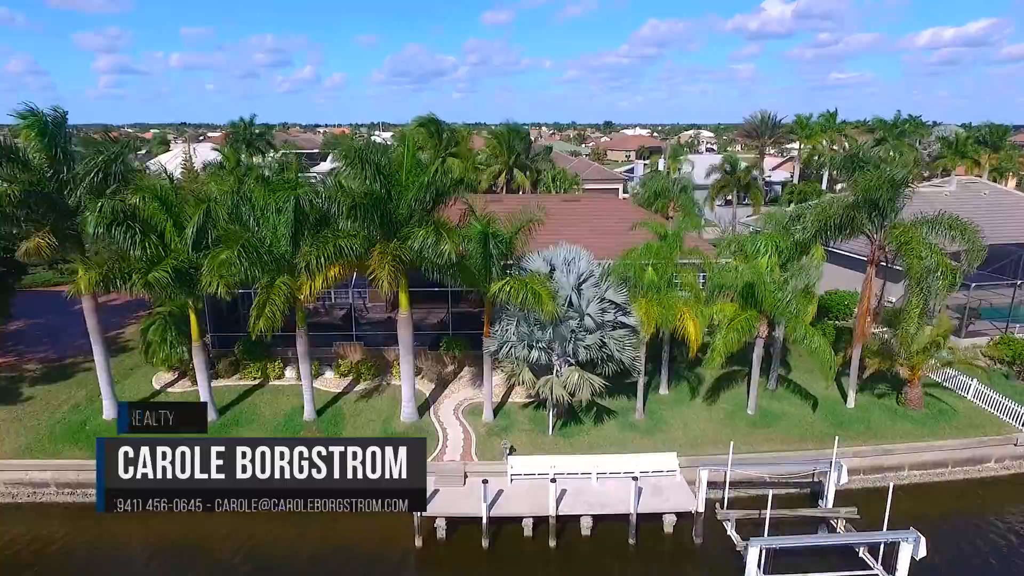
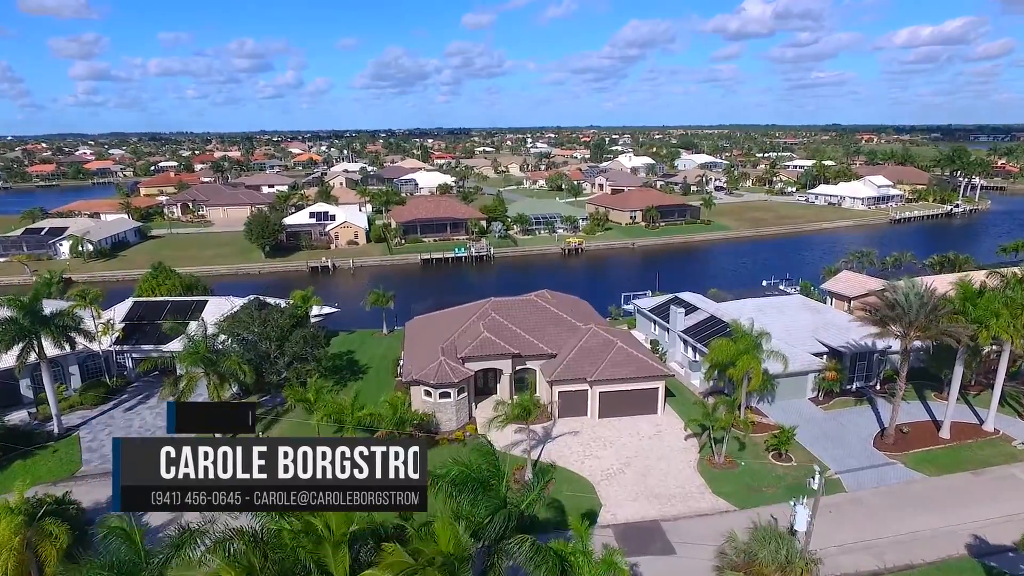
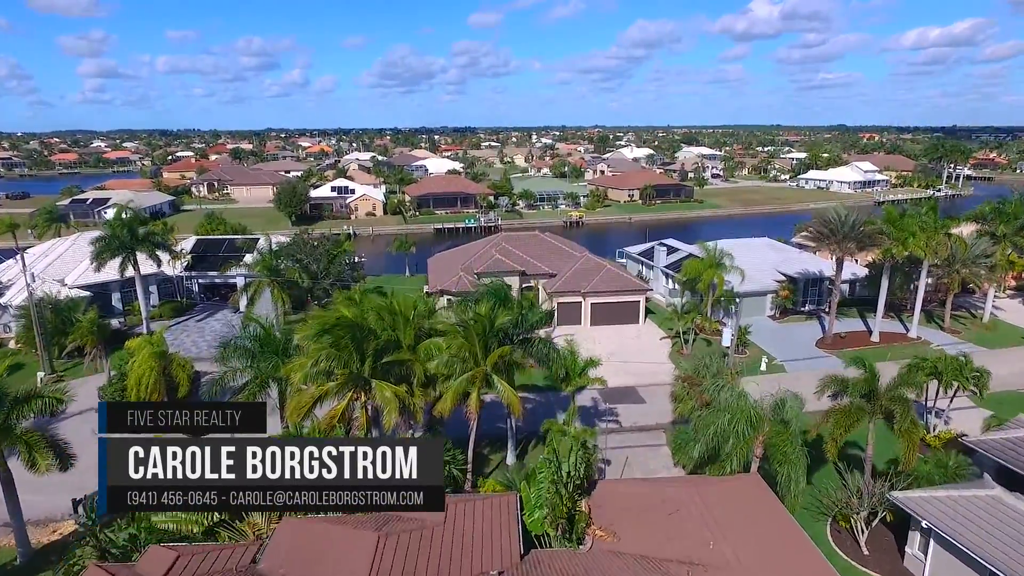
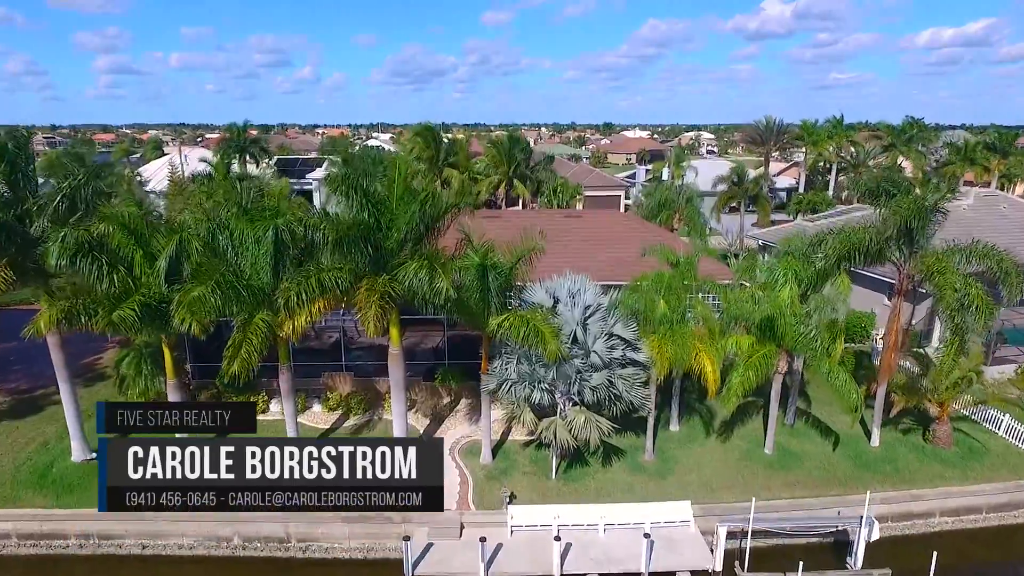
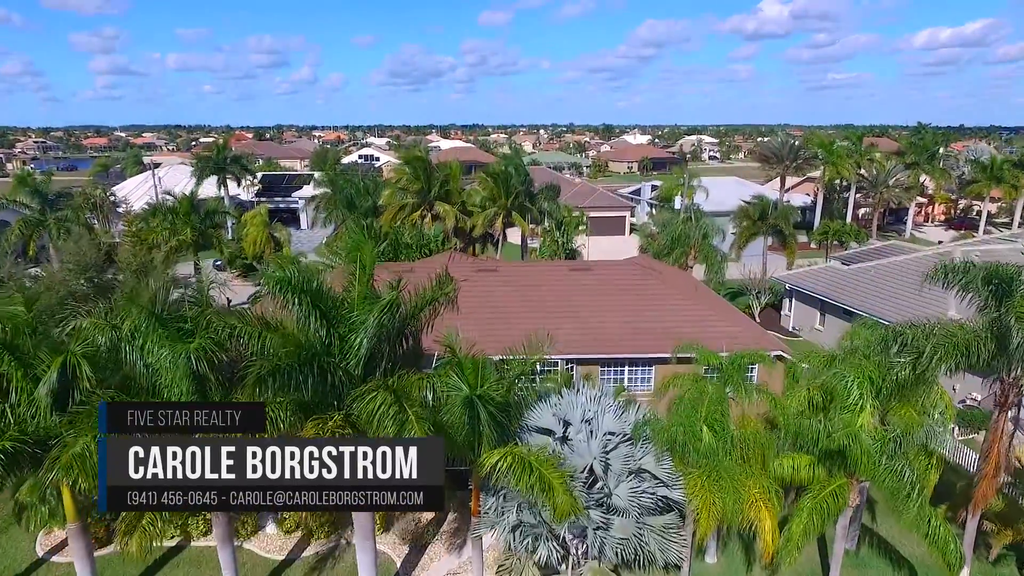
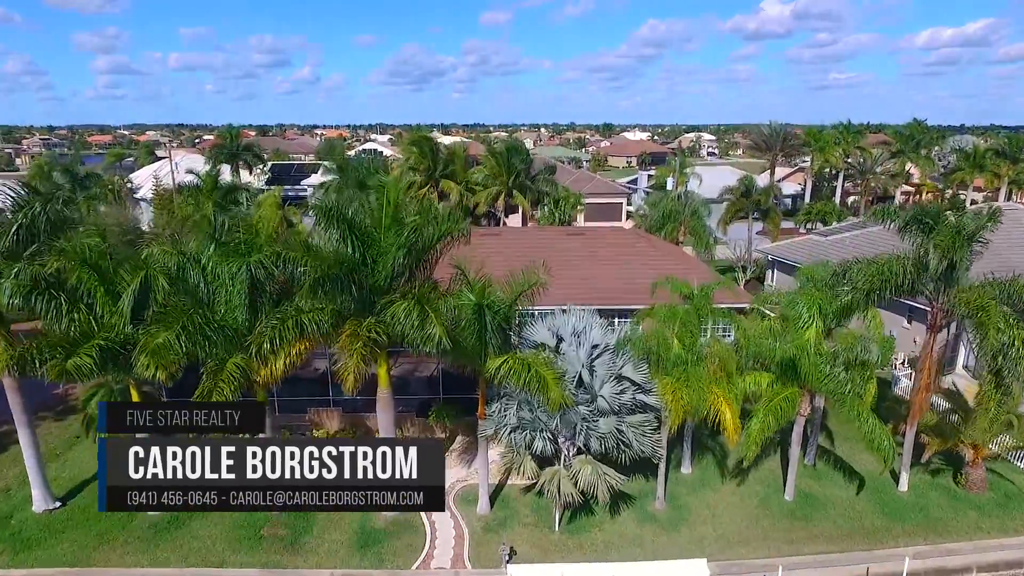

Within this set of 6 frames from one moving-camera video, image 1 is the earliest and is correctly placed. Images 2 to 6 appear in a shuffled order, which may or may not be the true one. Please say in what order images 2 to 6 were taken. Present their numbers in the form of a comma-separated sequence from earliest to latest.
4, 6, 5, 3, 2
